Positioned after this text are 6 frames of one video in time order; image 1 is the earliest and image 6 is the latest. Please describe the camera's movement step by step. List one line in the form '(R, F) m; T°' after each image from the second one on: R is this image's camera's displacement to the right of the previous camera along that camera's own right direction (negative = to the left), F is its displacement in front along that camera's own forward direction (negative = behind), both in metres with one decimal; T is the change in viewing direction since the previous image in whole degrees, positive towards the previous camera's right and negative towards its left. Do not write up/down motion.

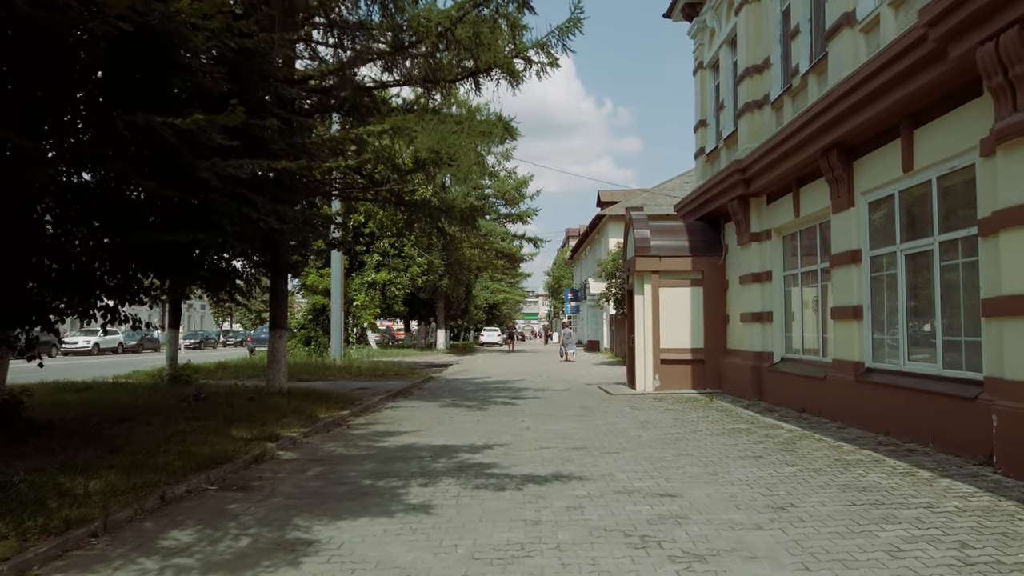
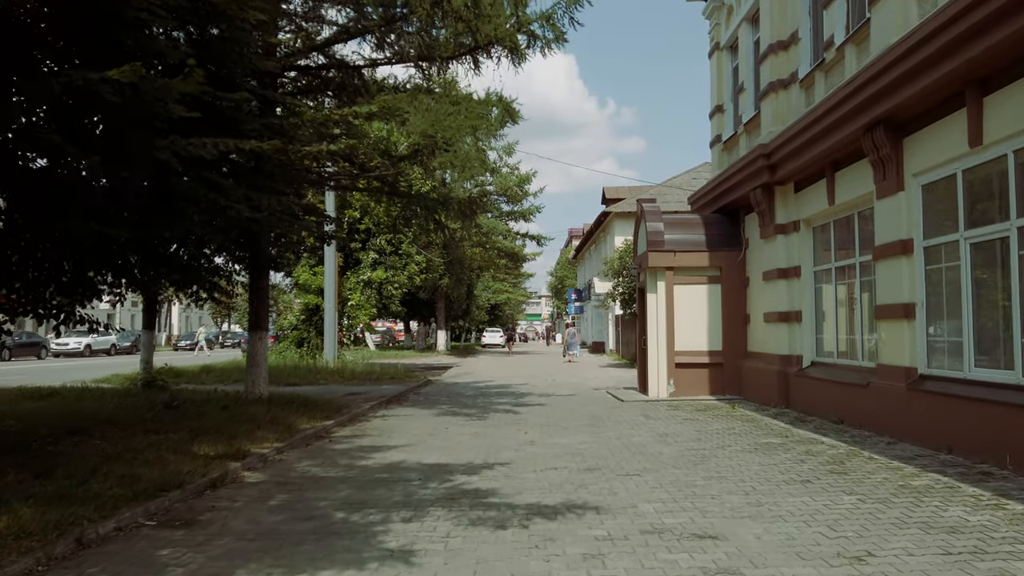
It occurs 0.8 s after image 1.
(0.0, +1.2) m; 0°
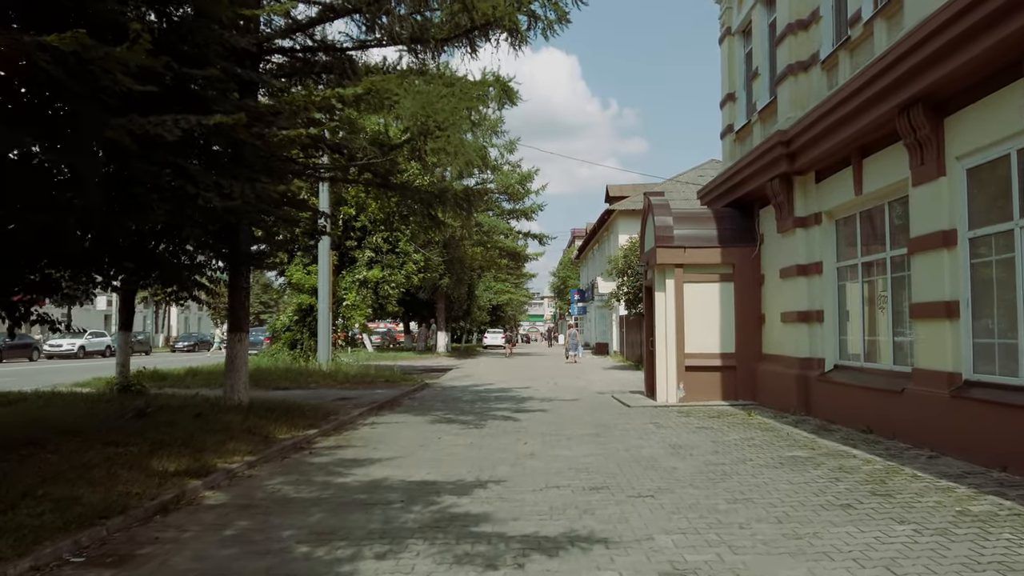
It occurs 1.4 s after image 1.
(+0.1, +0.9) m; 0°
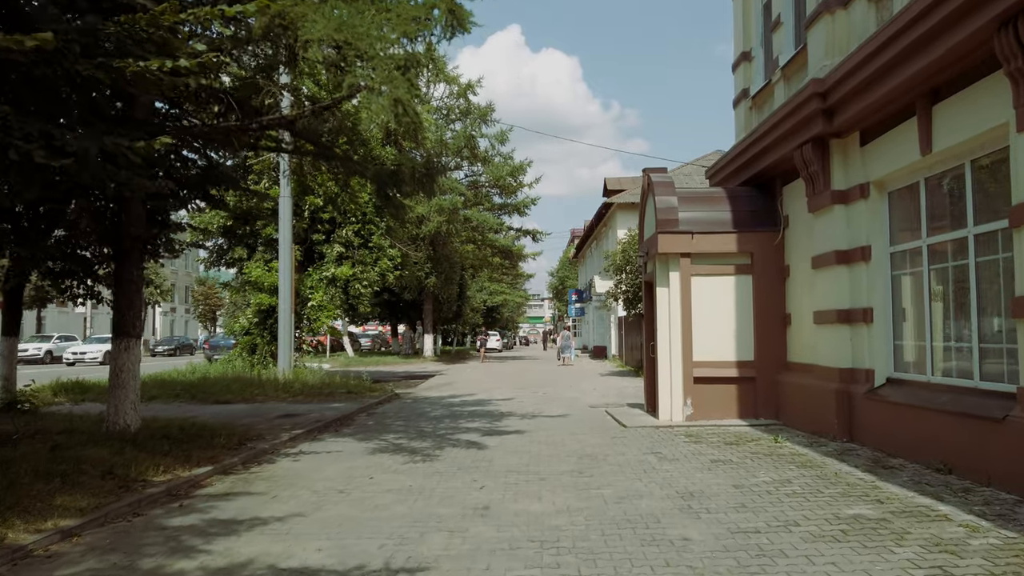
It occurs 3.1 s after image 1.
(+0.5, +2.5) m; 0°
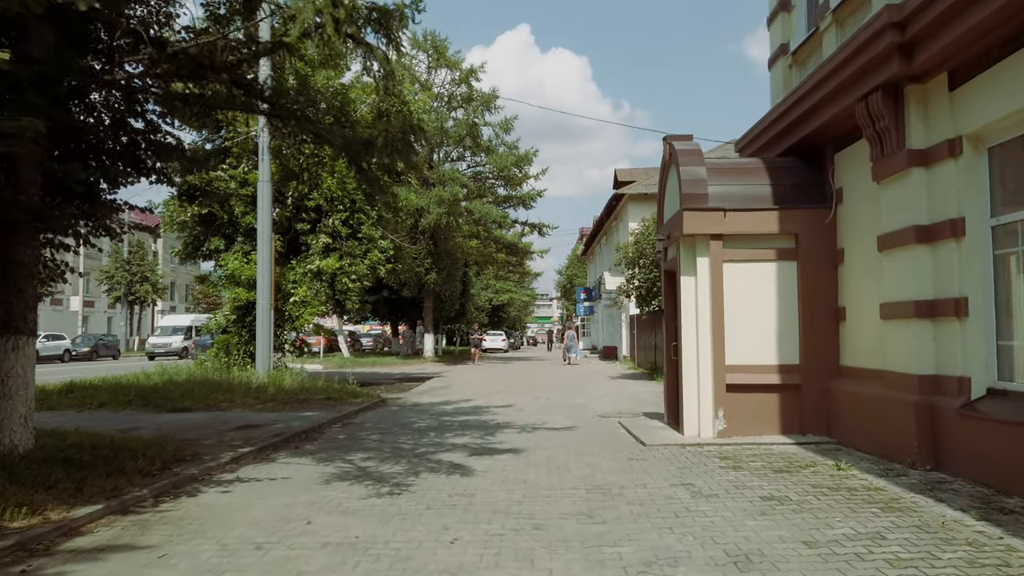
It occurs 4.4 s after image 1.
(+0.2, +1.9) m; -1°
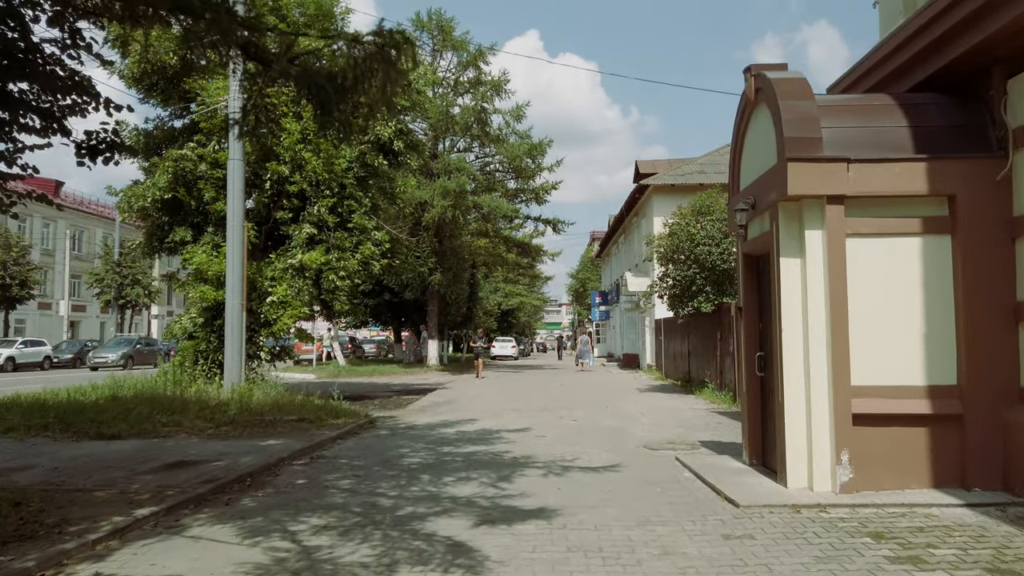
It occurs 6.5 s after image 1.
(-0.2, +2.9) m; -1°
